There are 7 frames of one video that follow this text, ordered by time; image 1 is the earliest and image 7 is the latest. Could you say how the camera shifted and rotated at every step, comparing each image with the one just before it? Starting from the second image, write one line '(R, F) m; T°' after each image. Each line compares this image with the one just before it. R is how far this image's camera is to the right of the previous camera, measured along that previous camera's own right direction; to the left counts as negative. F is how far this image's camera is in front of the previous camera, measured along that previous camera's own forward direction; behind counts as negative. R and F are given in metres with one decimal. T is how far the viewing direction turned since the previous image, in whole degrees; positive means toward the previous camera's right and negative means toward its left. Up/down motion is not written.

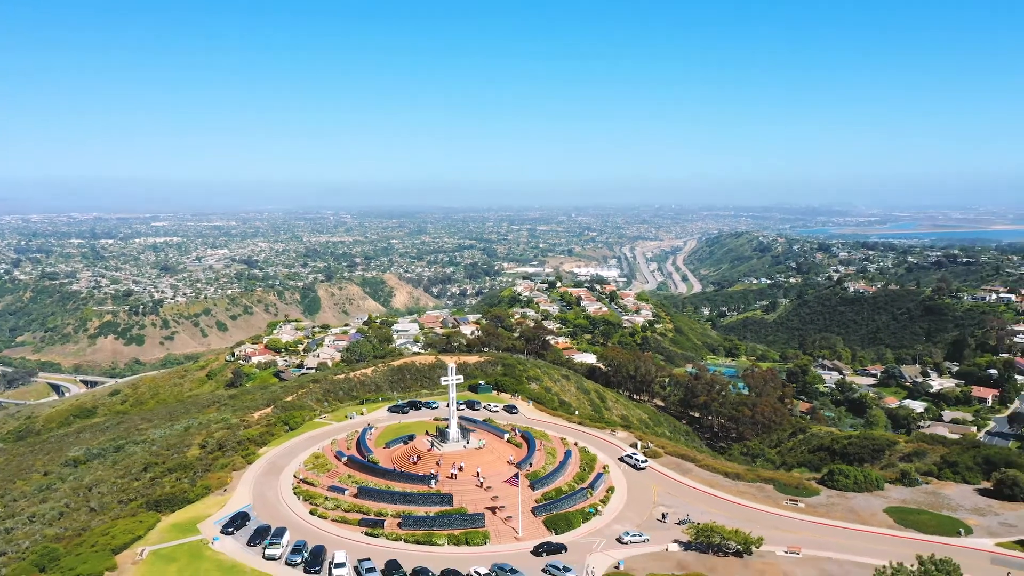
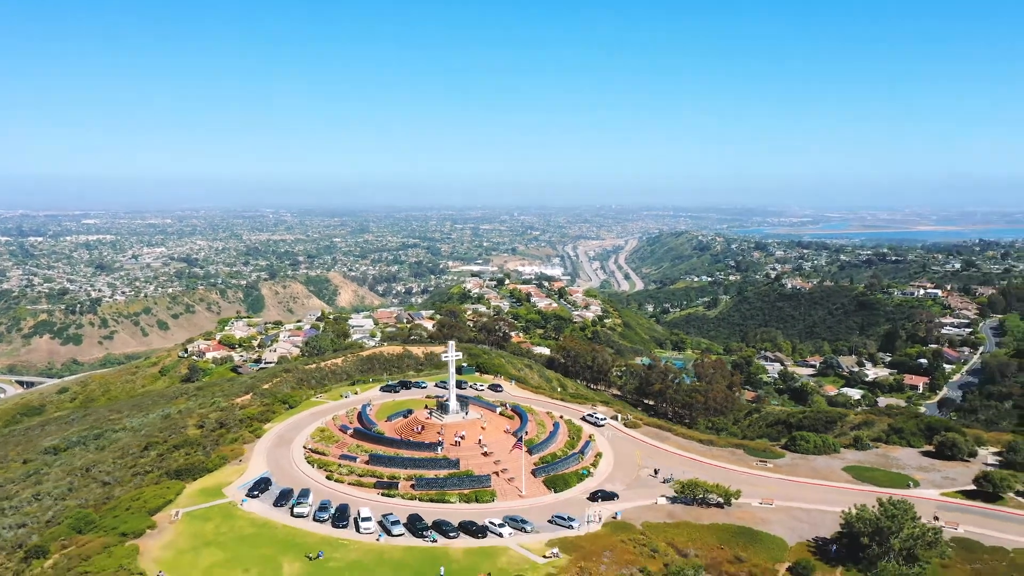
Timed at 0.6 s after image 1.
(-2.7, -2.7) m; +5°
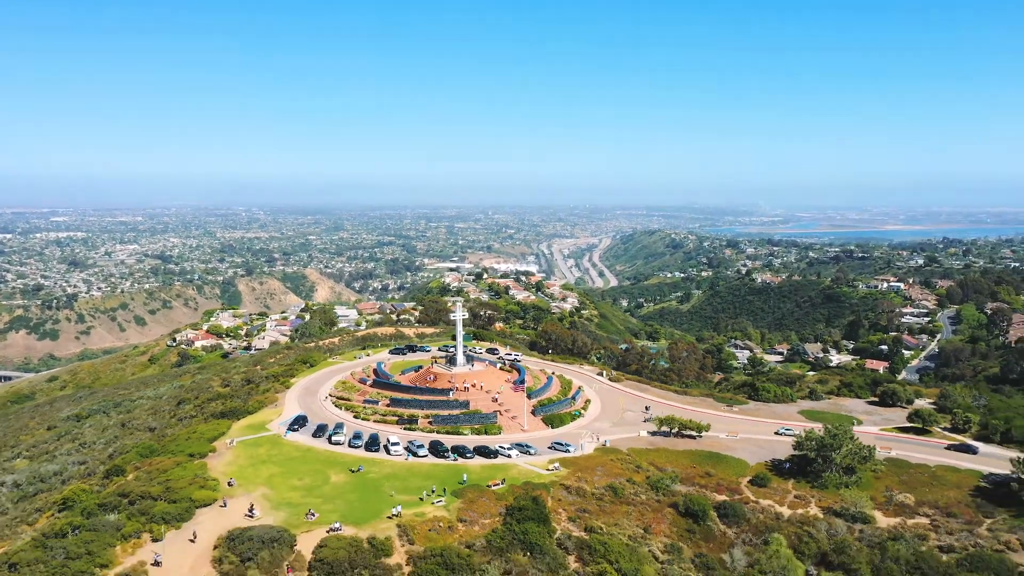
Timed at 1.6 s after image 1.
(-1.6, -4.8) m; +2°
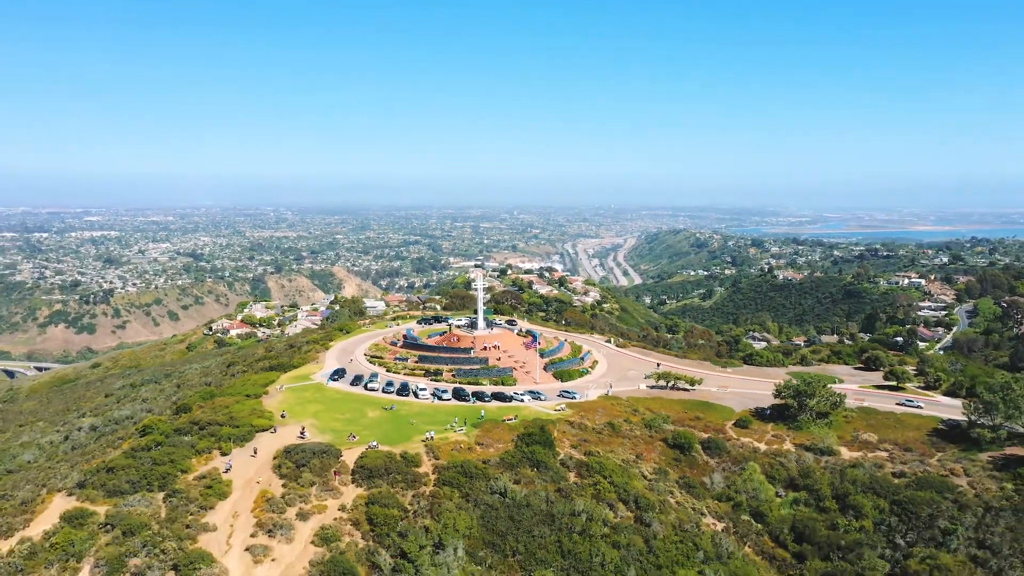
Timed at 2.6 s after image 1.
(+0.6, -4.4) m; -2°
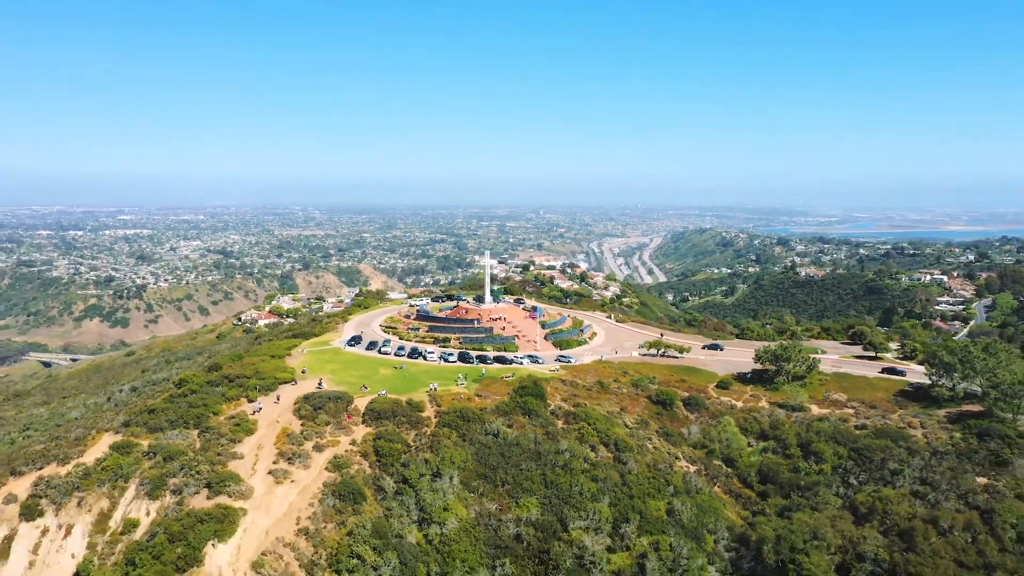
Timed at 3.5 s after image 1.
(+1.5, -3.0) m; -2°
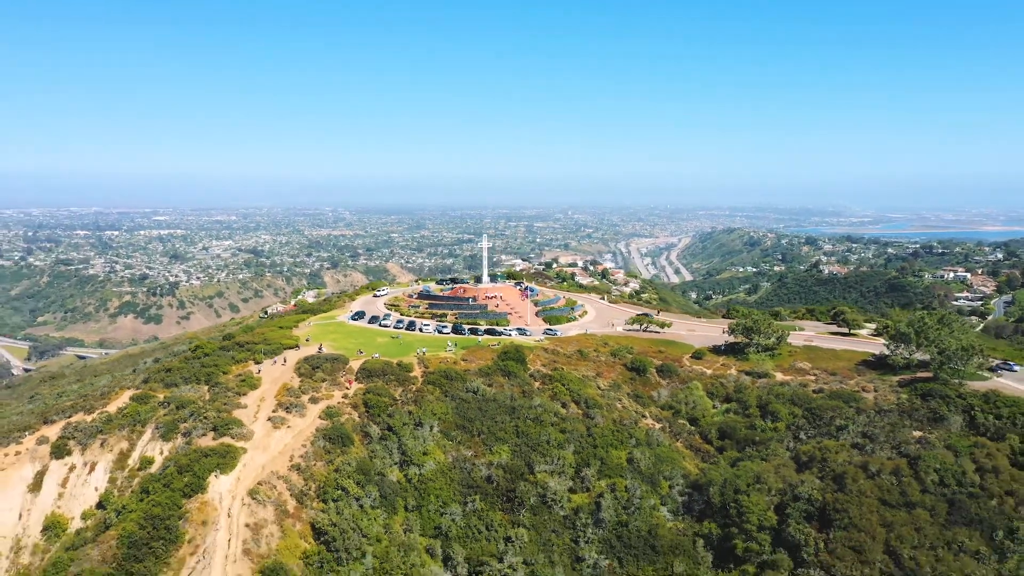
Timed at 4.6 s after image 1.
(+2.5, -2.6) m; -2°
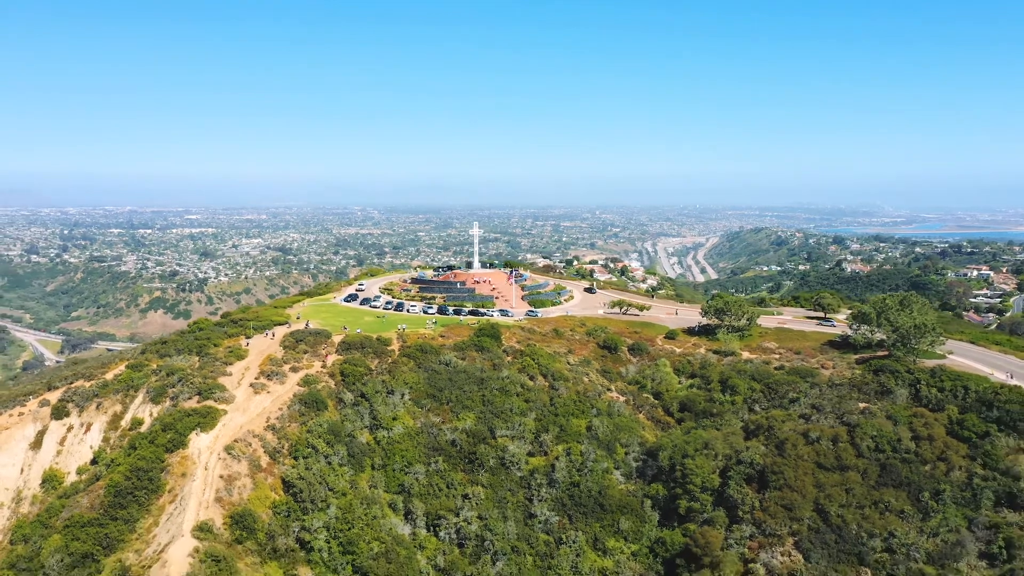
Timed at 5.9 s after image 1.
(+3.0, -1.5) m; -2°
